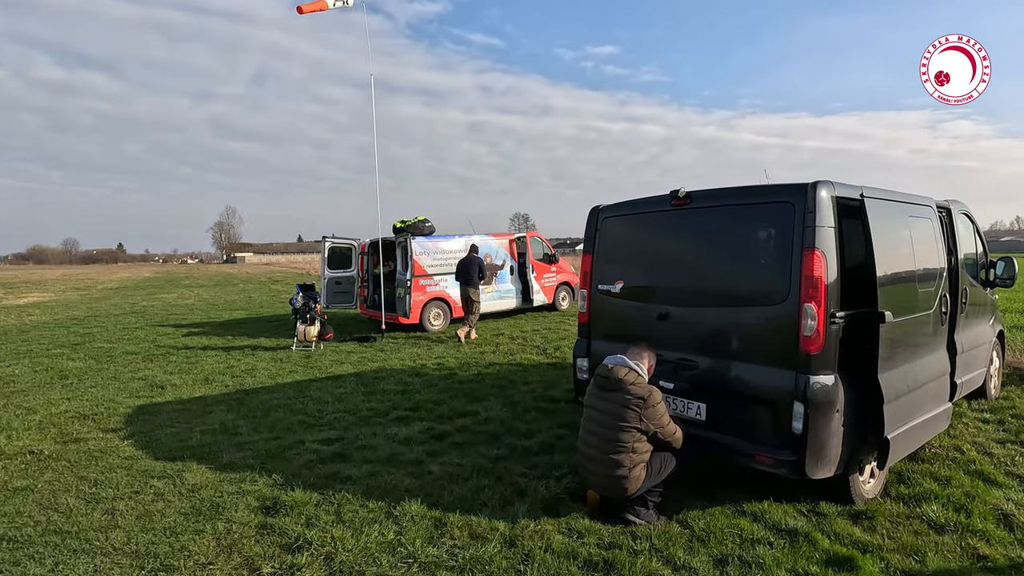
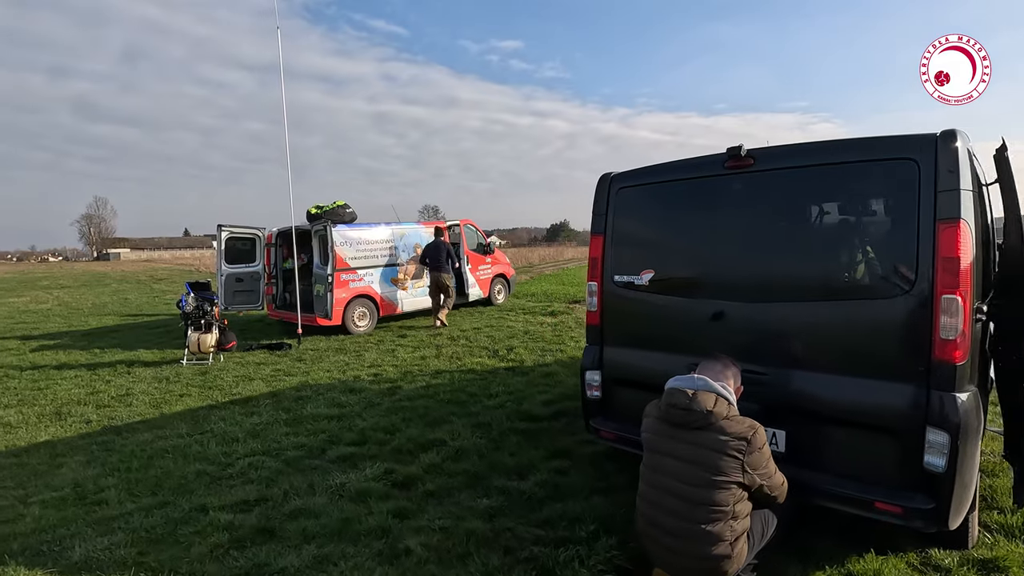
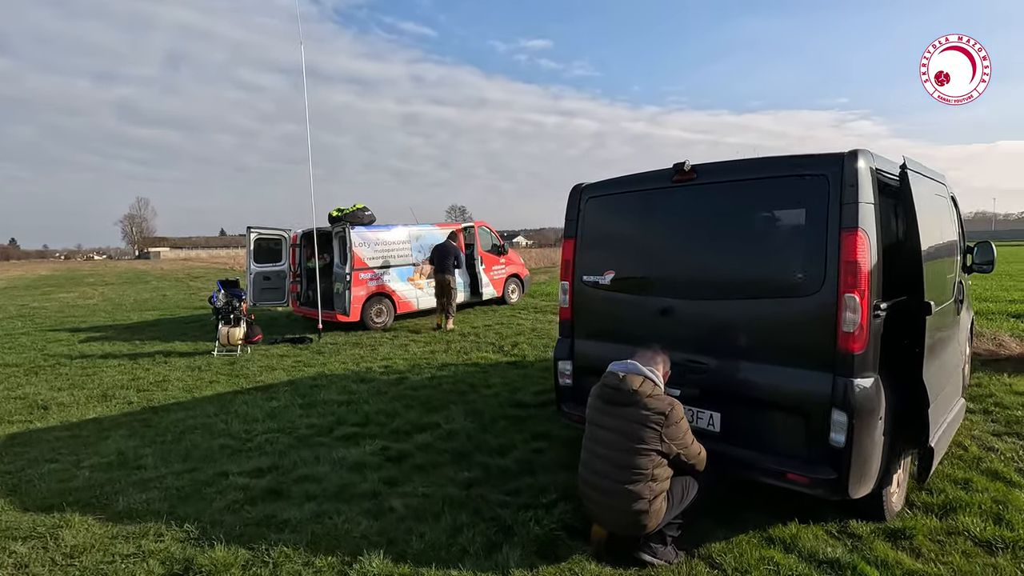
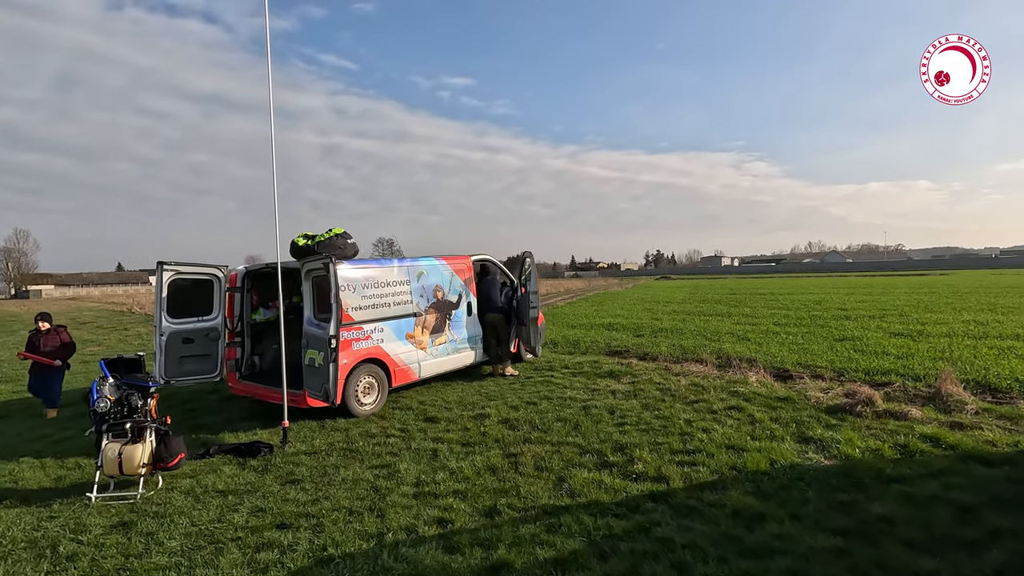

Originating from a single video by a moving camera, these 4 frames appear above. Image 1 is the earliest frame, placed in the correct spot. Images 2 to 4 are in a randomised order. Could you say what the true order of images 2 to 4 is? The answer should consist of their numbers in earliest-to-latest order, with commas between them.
3, 2, 4
